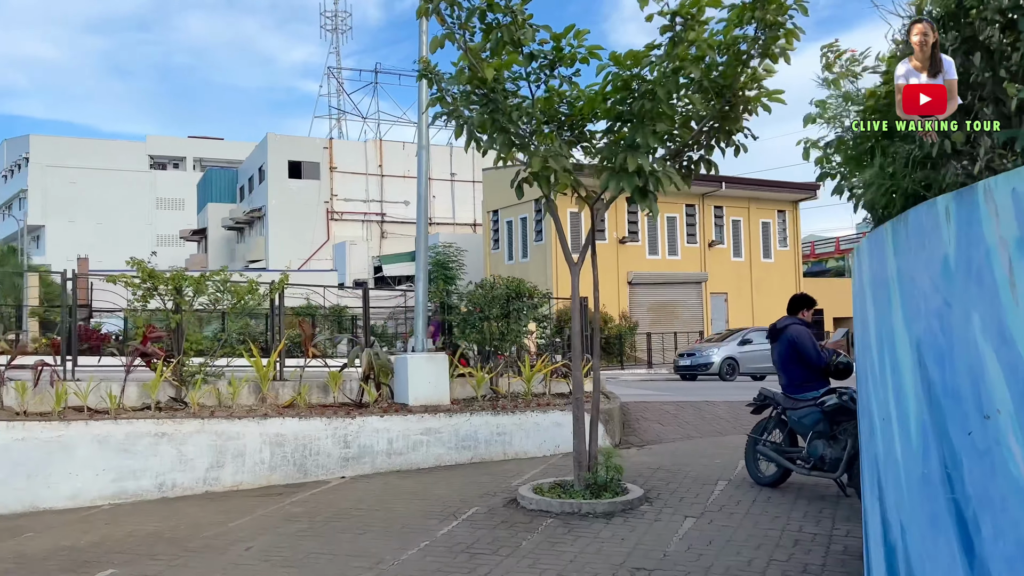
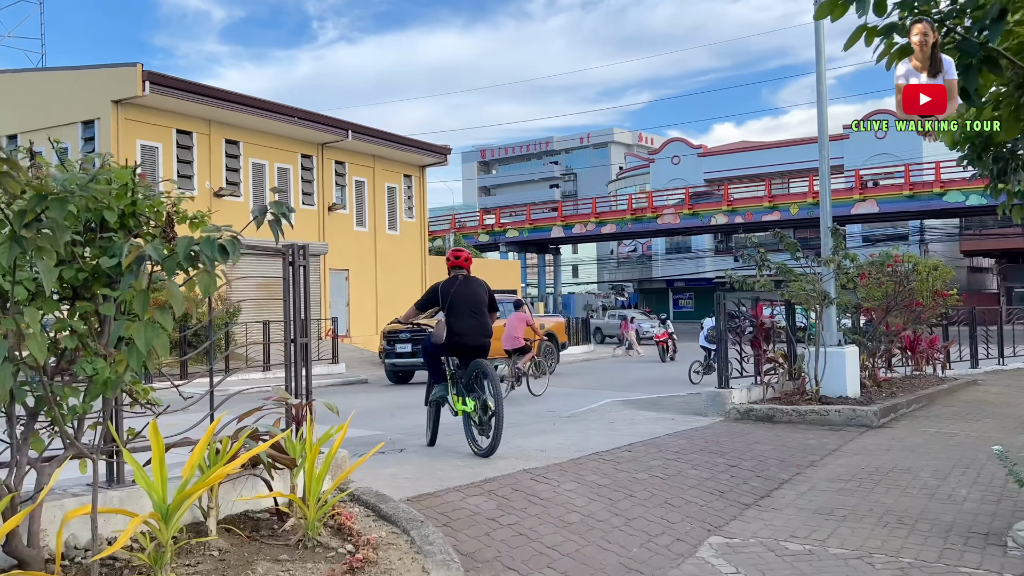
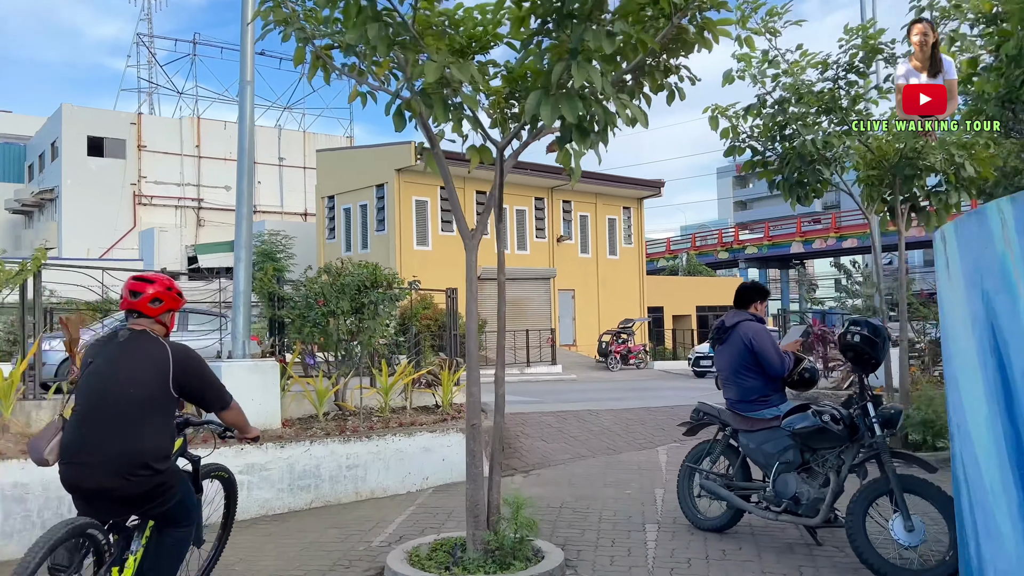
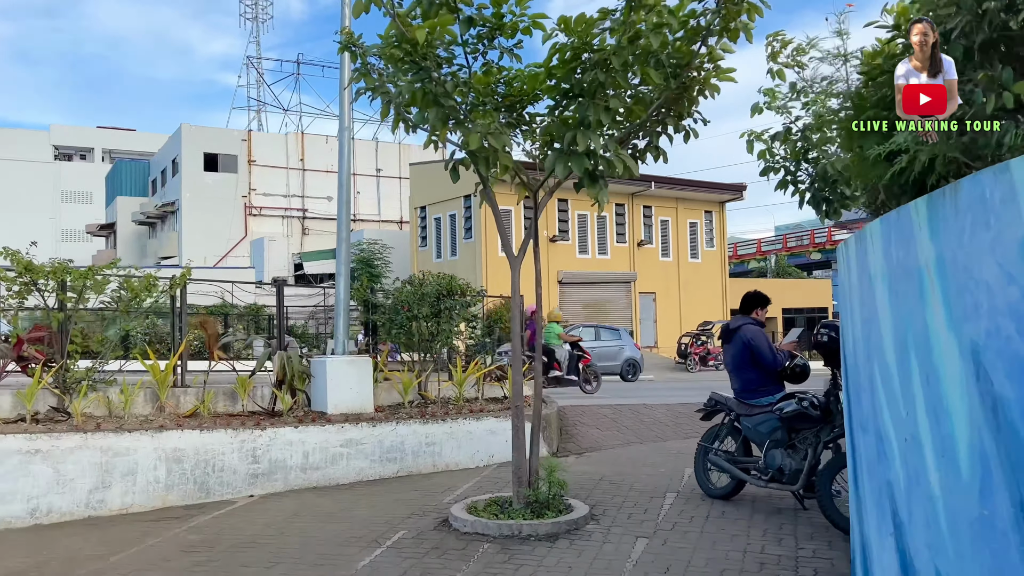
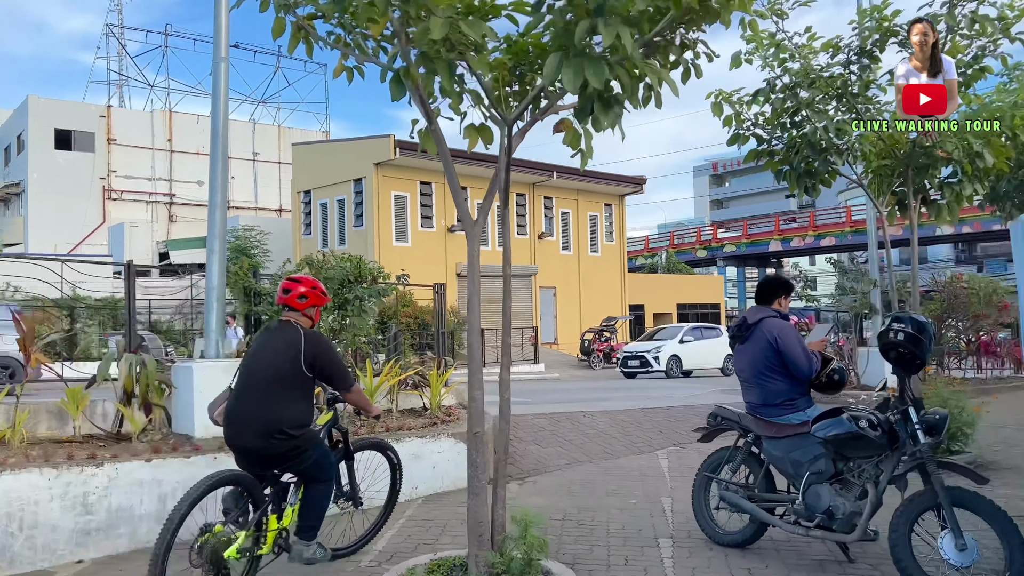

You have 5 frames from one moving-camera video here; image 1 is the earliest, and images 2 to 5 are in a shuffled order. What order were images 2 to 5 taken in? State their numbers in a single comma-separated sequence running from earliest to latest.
4, 3, 5, 2
